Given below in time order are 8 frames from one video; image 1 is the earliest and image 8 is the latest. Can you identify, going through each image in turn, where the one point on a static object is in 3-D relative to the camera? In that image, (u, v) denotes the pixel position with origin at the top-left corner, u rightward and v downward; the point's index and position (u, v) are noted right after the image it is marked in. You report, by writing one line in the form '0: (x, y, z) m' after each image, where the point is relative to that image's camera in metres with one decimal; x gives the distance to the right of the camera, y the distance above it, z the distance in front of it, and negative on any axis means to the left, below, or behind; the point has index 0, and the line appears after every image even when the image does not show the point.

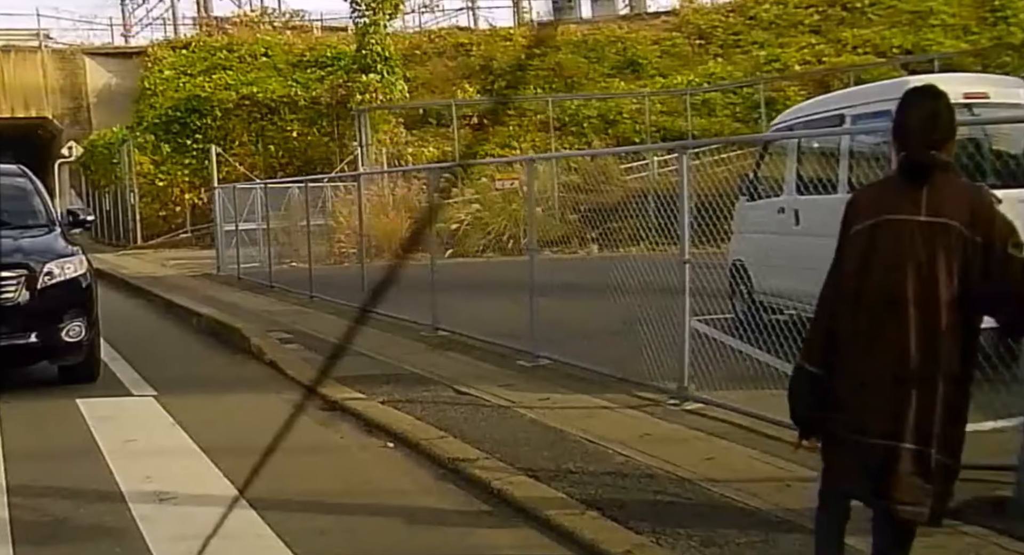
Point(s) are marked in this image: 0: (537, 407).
0: (+0.1, -0.8, +7.4) m
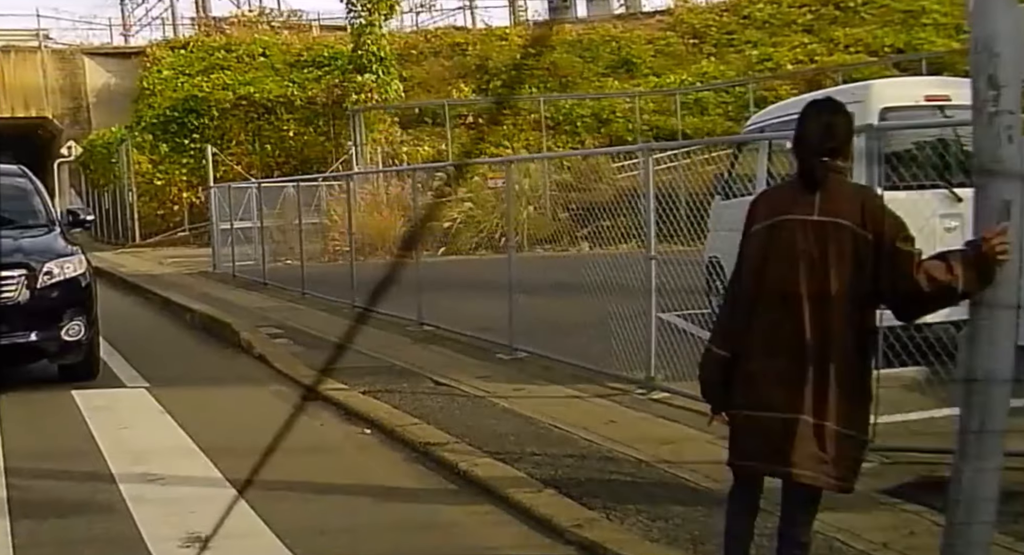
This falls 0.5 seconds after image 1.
0: (0.0, -0.8, +7.7) m
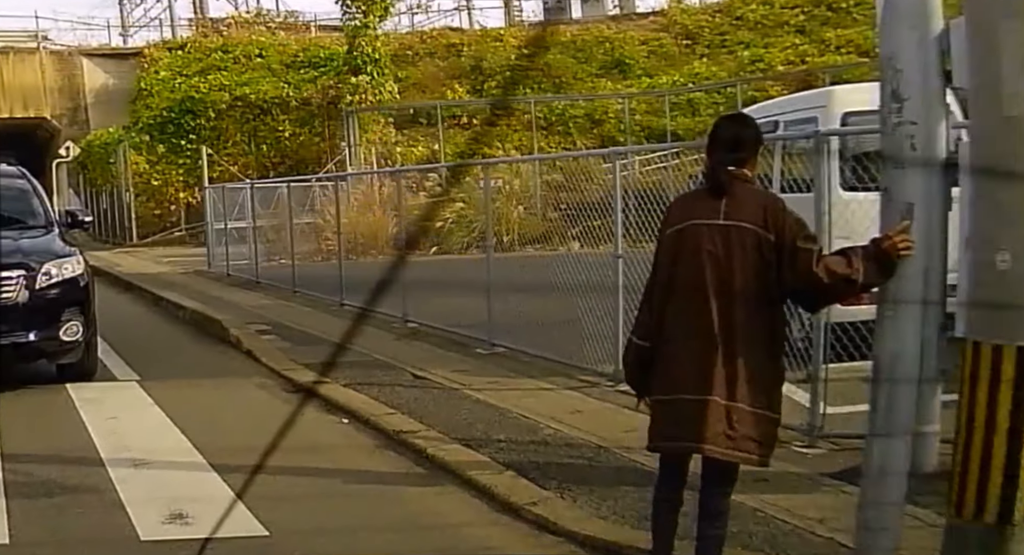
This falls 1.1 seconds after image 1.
0: (-0.2, -0.8, +8.1) m
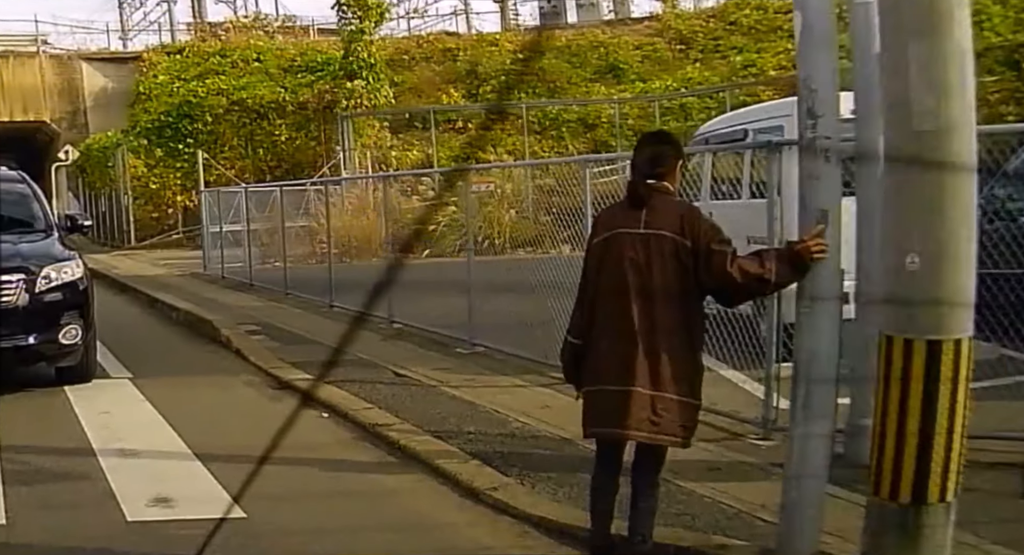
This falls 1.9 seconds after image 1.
0: (-0.4, -0.8, +8.5) m
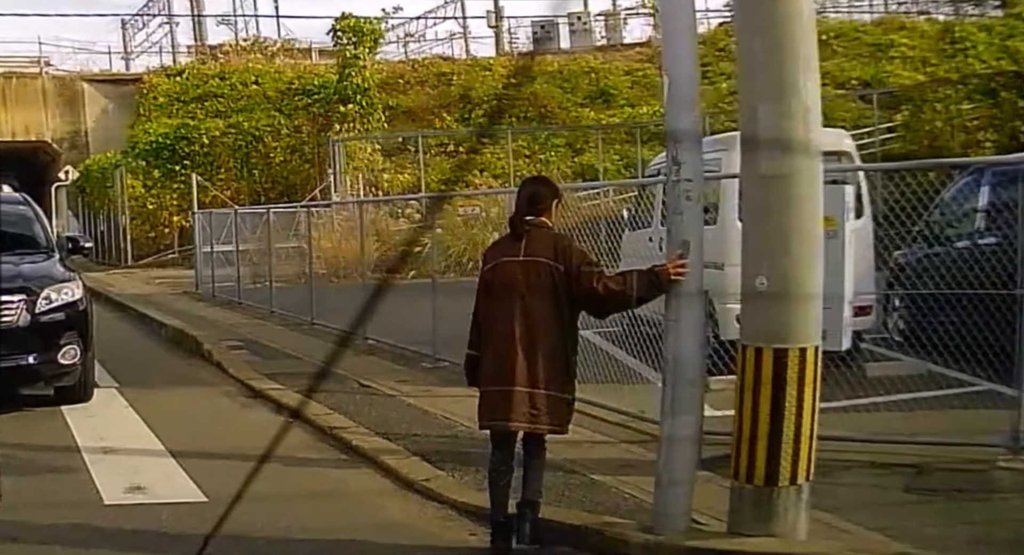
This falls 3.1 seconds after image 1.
0: (-0.7, -0.9, +9.3) m
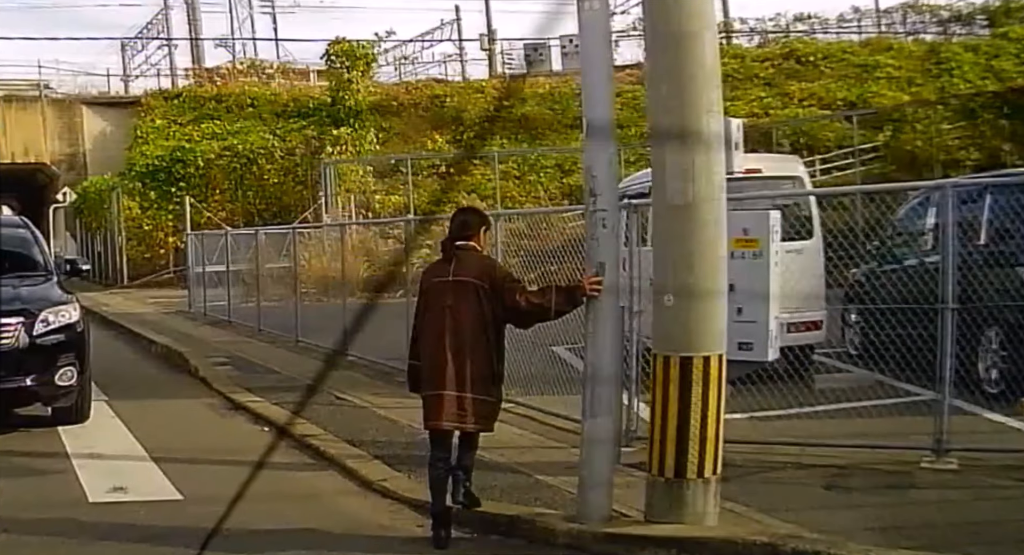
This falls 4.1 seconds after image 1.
0: (-1.0, -1.1, +9.9) m
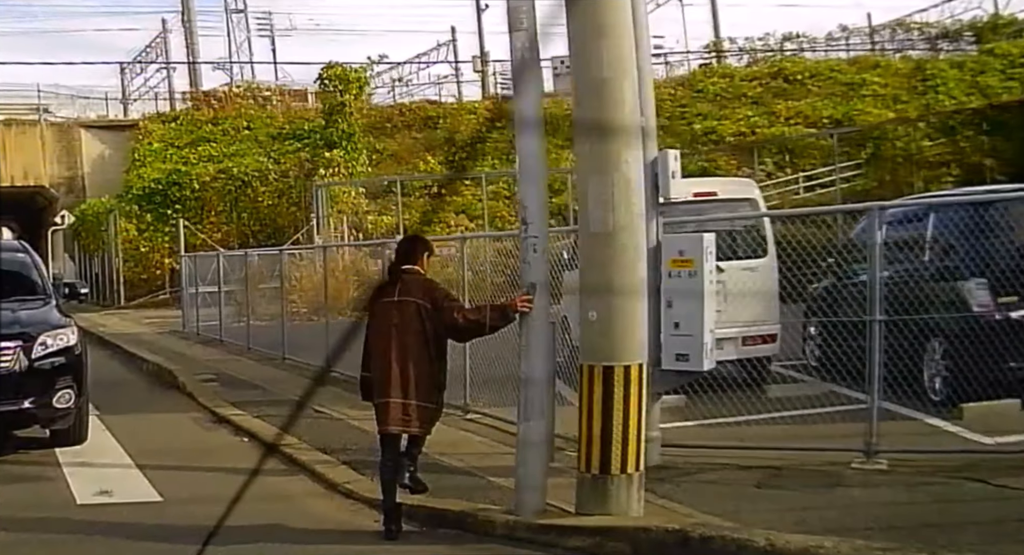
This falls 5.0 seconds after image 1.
0: (-1.3, -1.2, +10.5) m
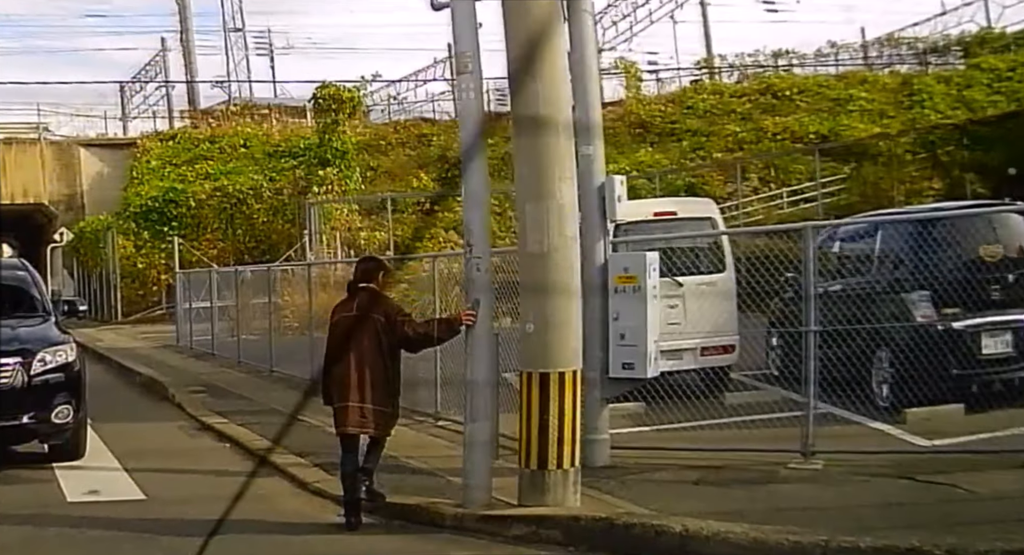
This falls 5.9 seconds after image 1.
0: (-1.6, -1.4, +11.2) m
